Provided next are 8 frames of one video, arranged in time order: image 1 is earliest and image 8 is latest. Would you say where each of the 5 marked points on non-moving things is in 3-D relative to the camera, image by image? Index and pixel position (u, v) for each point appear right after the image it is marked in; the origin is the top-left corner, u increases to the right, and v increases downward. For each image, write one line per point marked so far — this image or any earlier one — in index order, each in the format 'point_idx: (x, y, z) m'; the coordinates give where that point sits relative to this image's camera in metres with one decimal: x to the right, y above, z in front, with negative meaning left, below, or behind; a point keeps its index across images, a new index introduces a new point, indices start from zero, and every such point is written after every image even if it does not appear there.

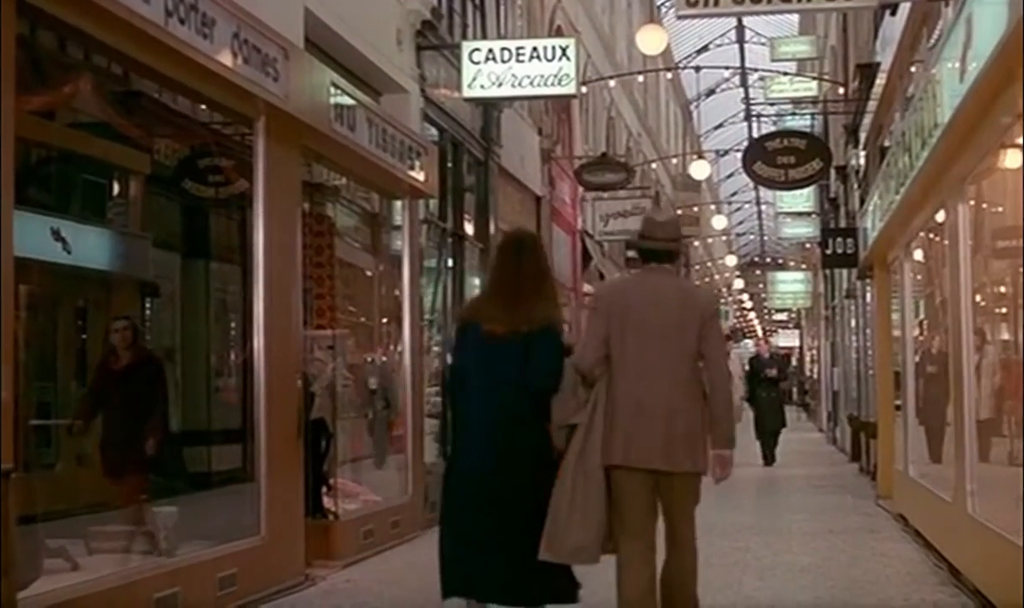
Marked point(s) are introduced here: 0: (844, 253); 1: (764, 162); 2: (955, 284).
0: (+3.8, +0.6, +17.0) m
1: (+2.6, +1.5, +15.0) m
2: (+2.2, +0.1, +7.3) m
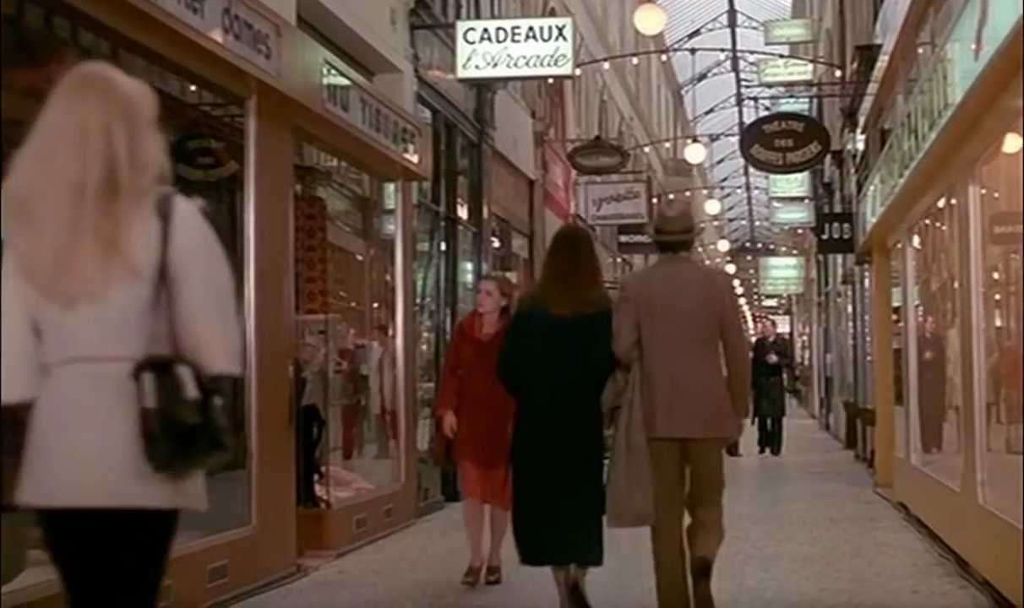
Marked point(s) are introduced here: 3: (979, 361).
0: (+3.7, +0.8, +16.8) m
1: (+2.5, +1.6, +14.8) m
2: (+2.2, +0.2, +7.1) m
3: (+2.2, -0.3, +6.8) m
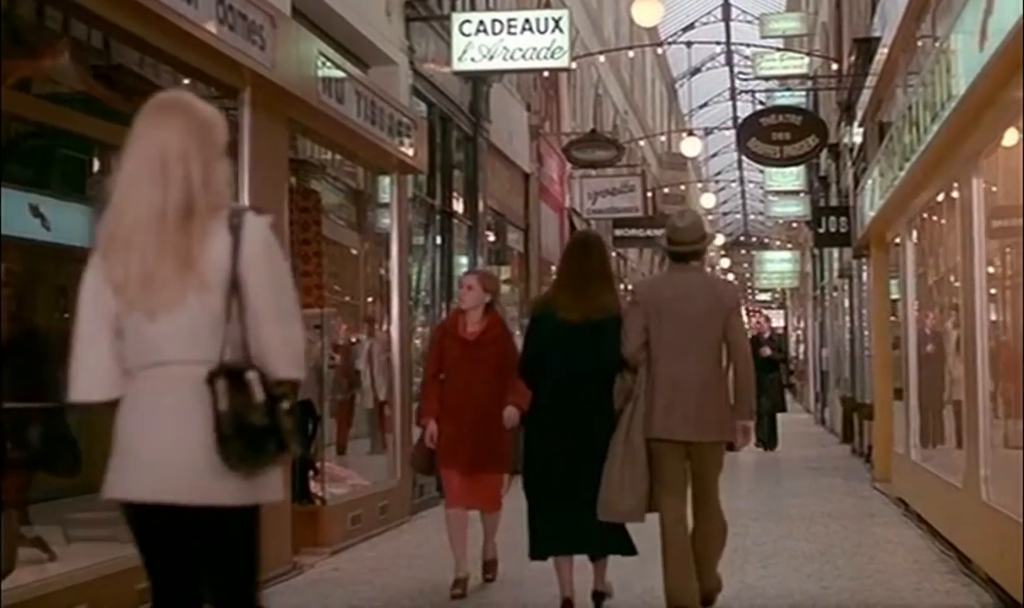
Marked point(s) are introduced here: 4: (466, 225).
0: (+3.7, +0.8, +16.7) m
1: (+2.5, +1.7, +14.8) m
2: (+2.2, +0.2, +7.0) m
3: (+2.1, -0.2, +6.7) m
4: (-0.4, +0.8, +14.1) m
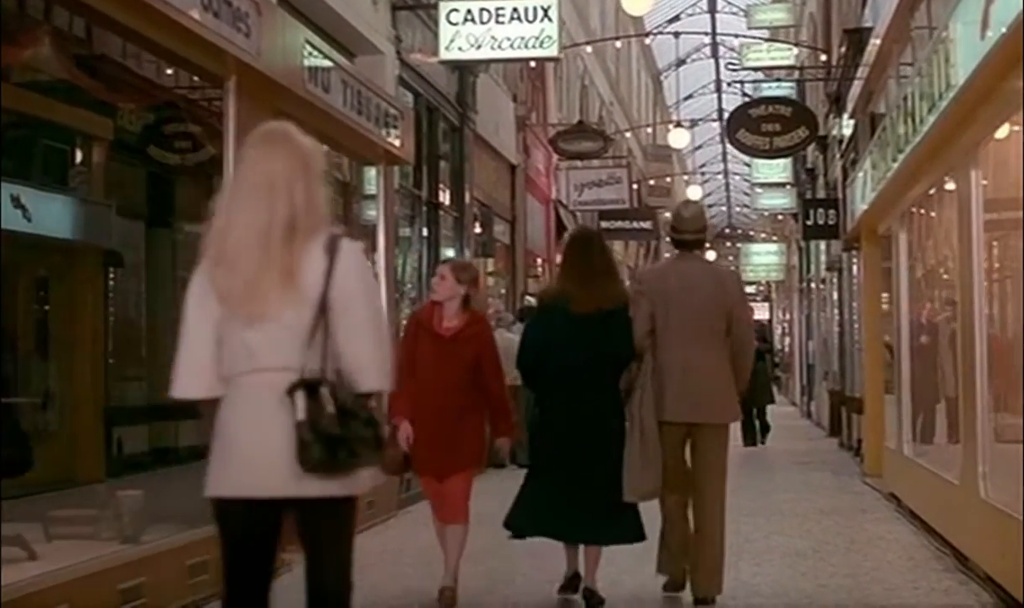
0: (+3.5, +0.9, +16.6) m
1: (+2.3, +1.7, +14.6) m
2: (+2.1, +0.2, +6.9) m
3: (+2.1, -0.2, +6.6) m
4: (-0.6, +0.8, +14.0) m
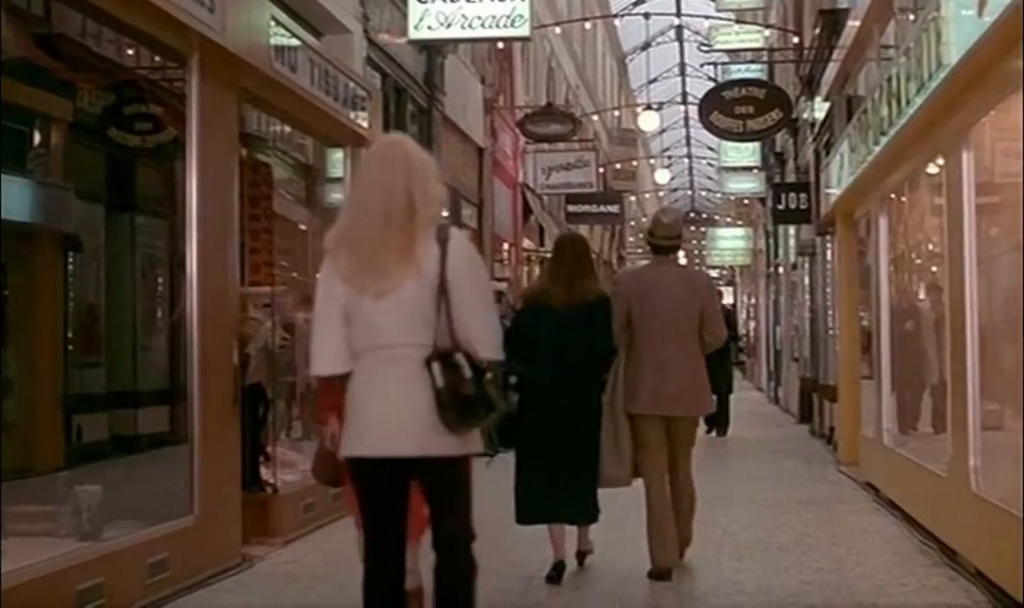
0: (+3.2, +1.1, +16.4) m
1: (+2.0, +1.9, +14.4) m
2: (+2.0, +0.3, +6.7) m
3: (+2.0, -0.2, +6.4) m
4: (-0.9, +1.0, +13.7) m
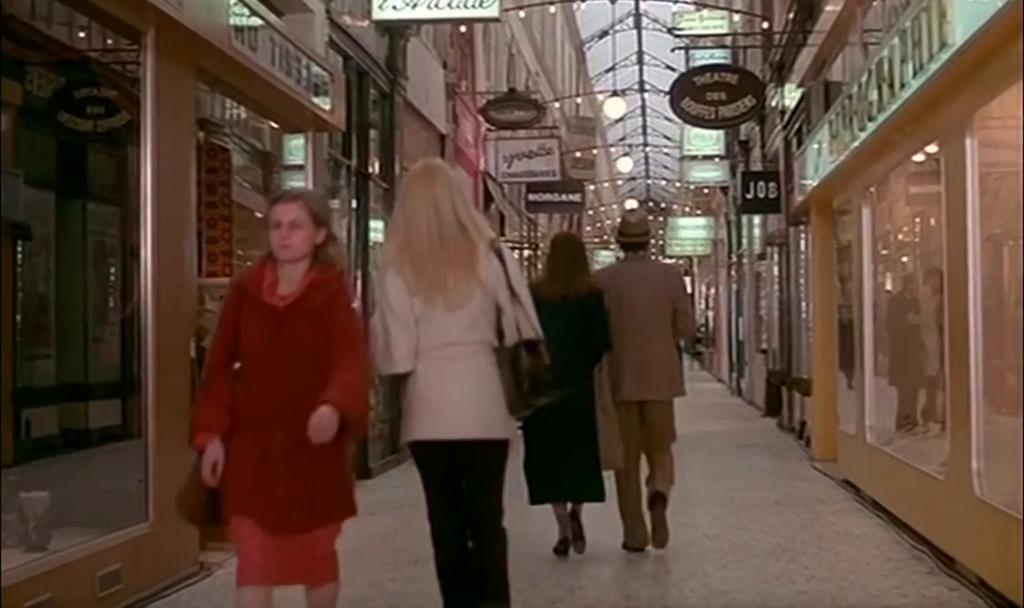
0: (+2.8, +1.2, +16.1) m
1: (+1.7, +2.0, +14.1) m
2: (+1.9, +0.3, +6.4) m
3: (+1.9, -0.1, +6.1) m
4: (-1.2, +1.0, +13.3) m
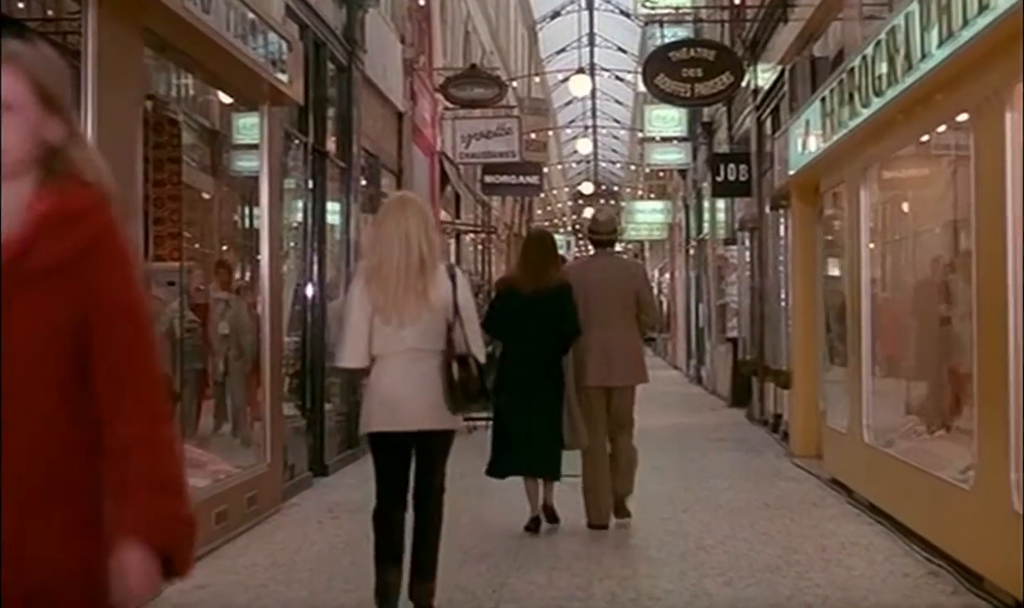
0: (+2.4, +1.3, +15.5) m
1: (+1.4, +2.1, +13.5) m
2: (+1.9, +0.3, +5.8) m
3: (+1.9, -0.1, +5.5) m
4: (-1.5, +1.2, +12.6) m
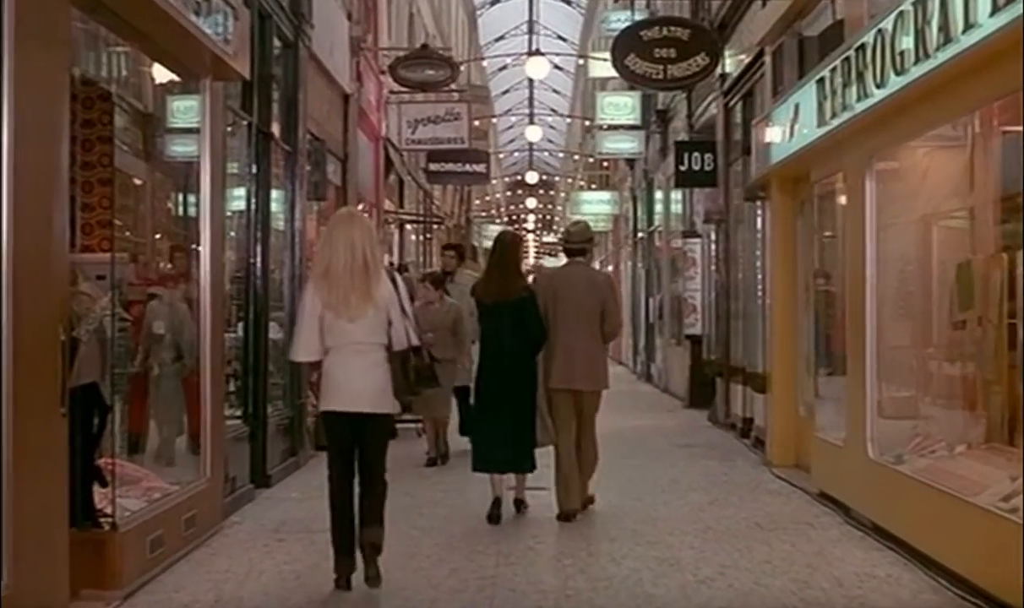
0: (+1.9, +1.3, +14.8) m
1: (+1.0, +2.1, +12.7) m
2: (+1.8, +0.3, +5.0) m
3: (+1.8, -0.1, +4.8) m
4: (-1.8, +1.2, +11.7) m
